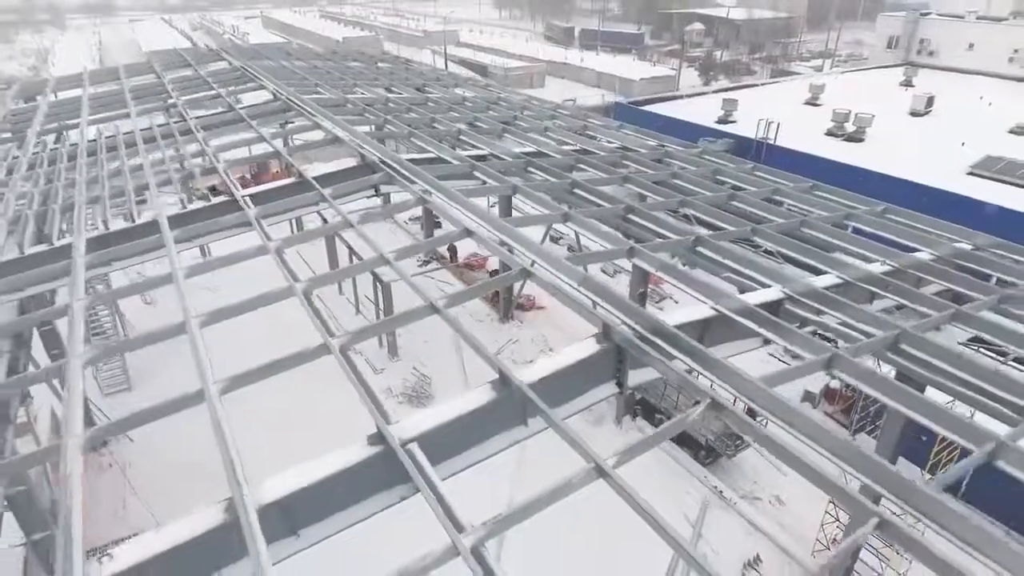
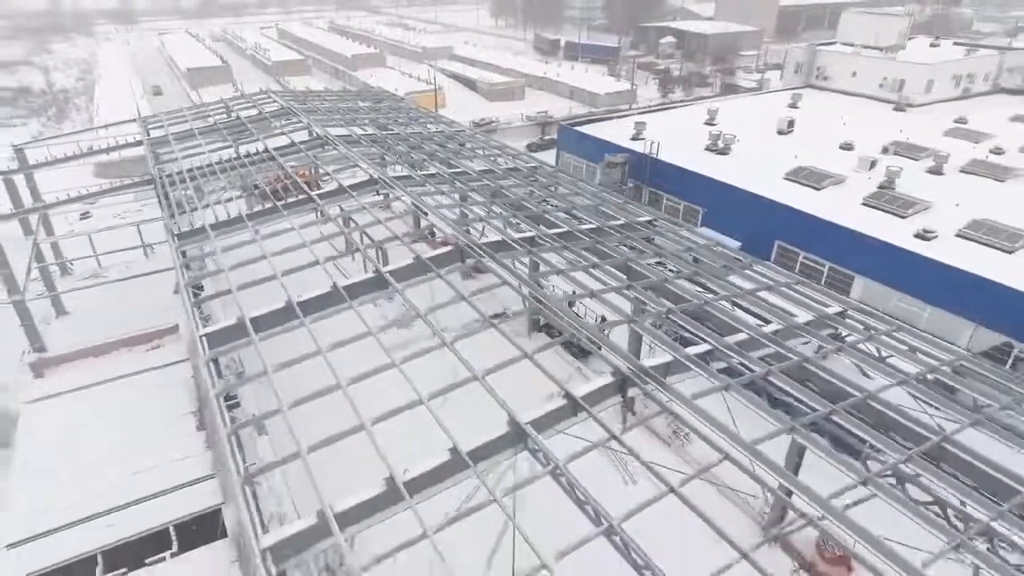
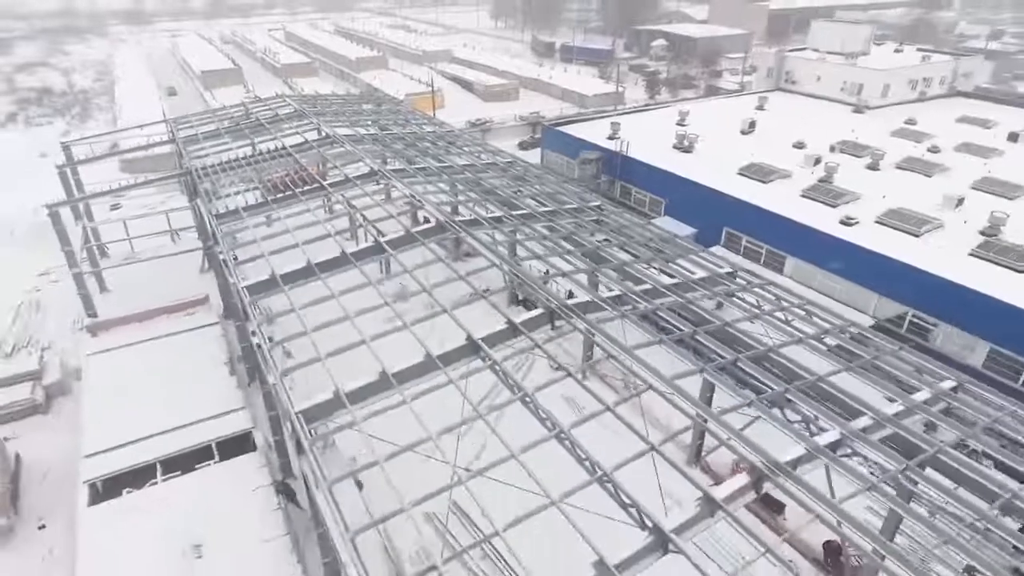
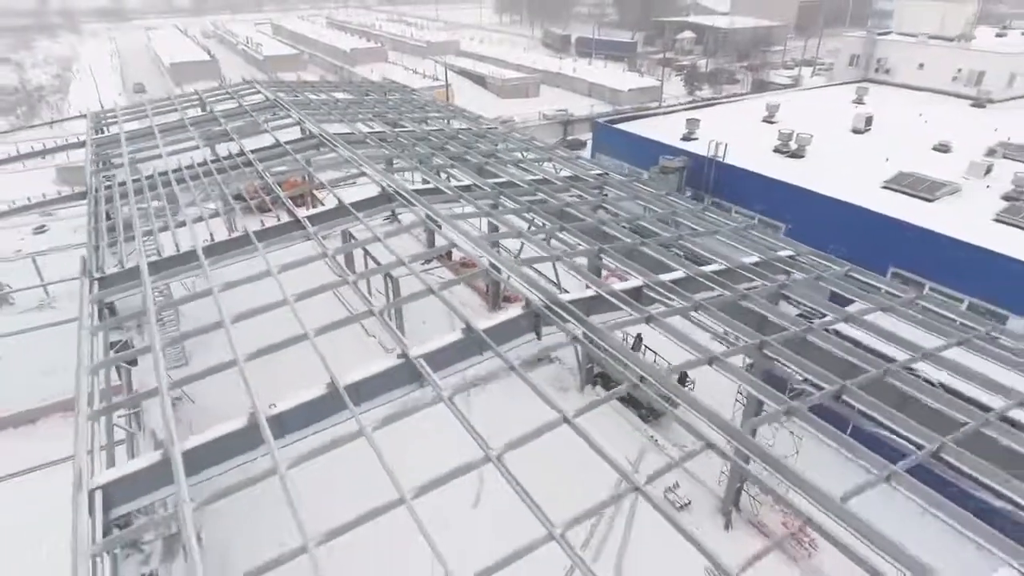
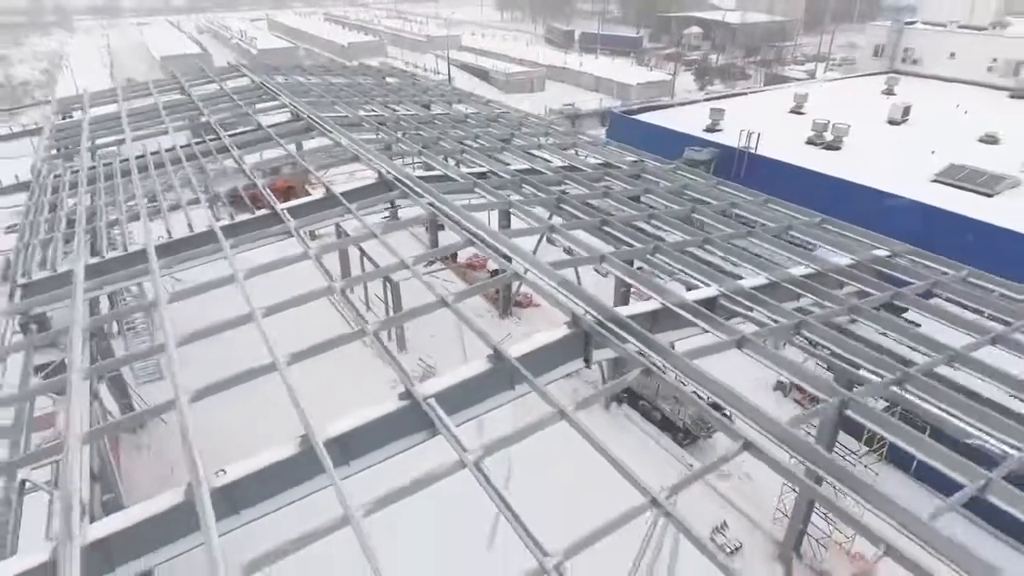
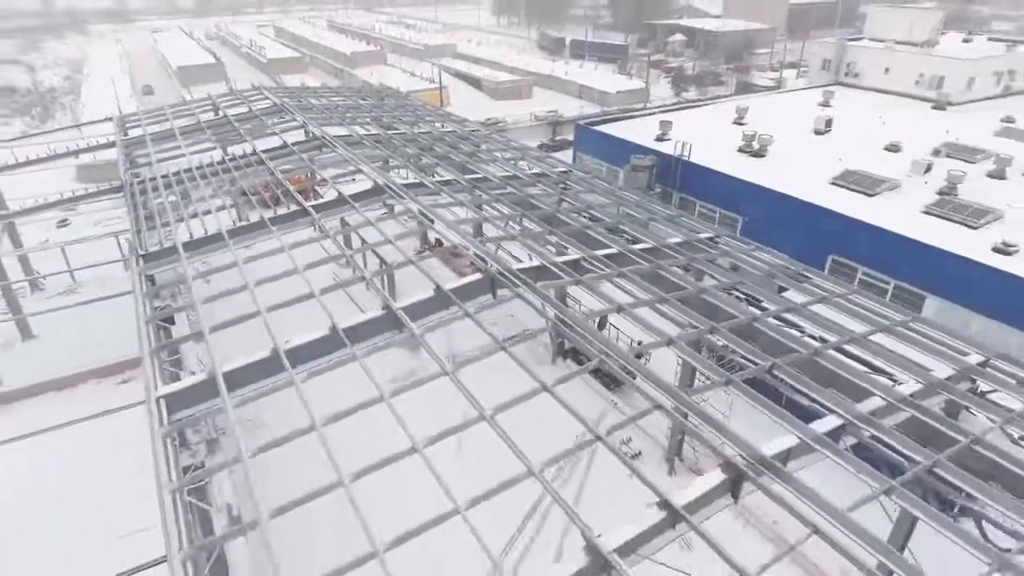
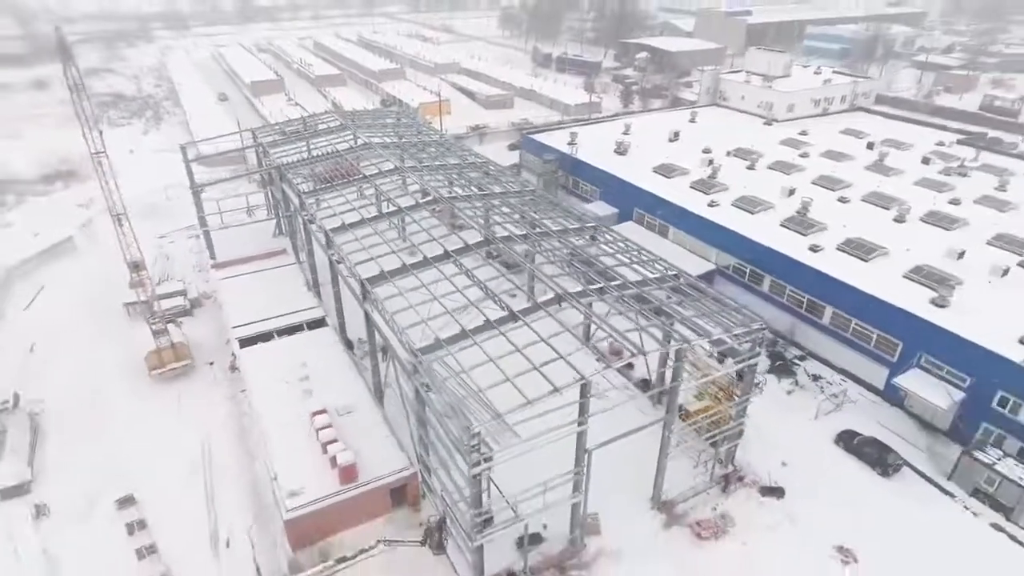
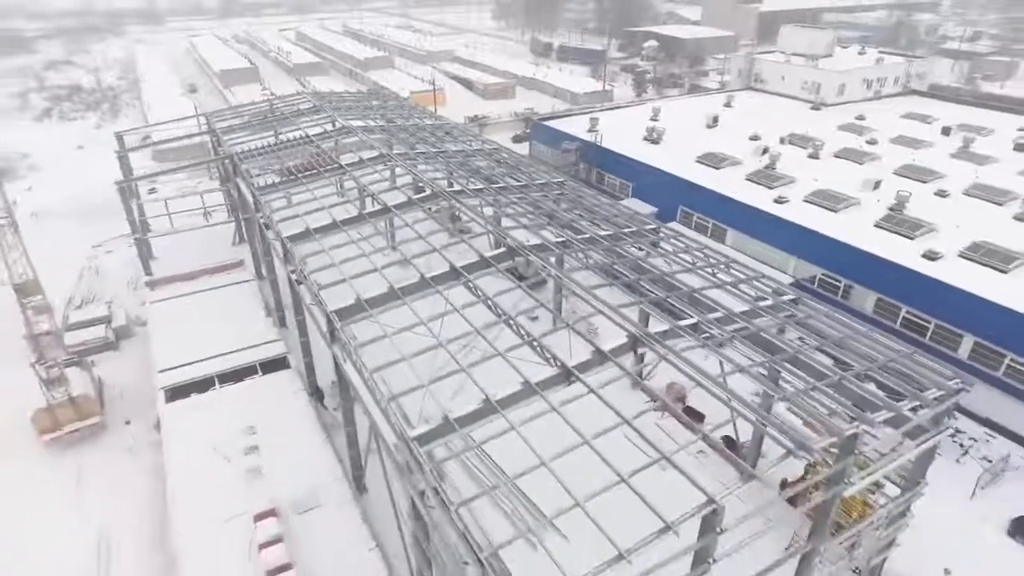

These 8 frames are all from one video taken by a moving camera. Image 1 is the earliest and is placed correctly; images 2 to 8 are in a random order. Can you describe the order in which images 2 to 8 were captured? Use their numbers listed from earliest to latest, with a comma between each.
5, 4, 6, 2, 3, 8, 7
